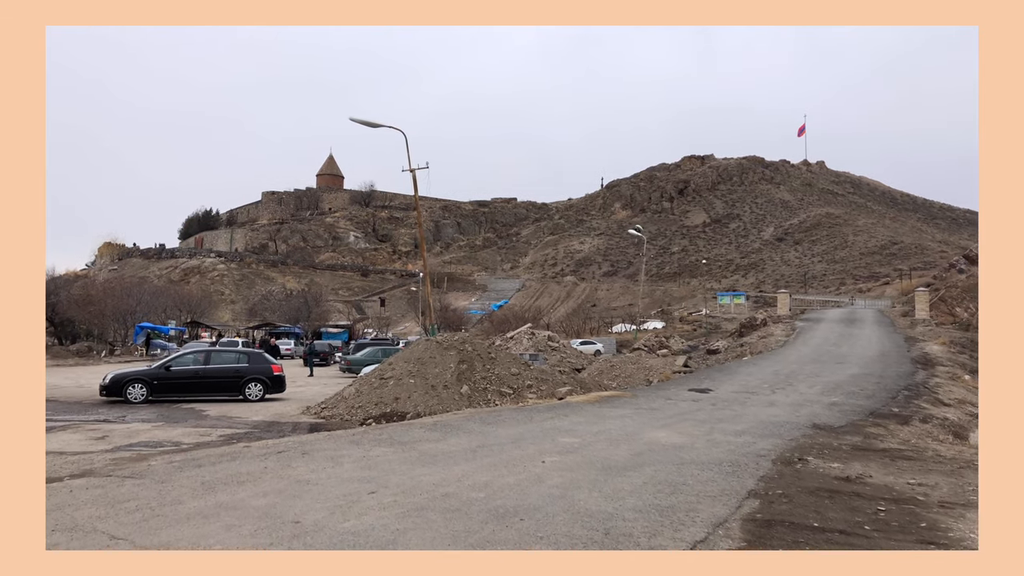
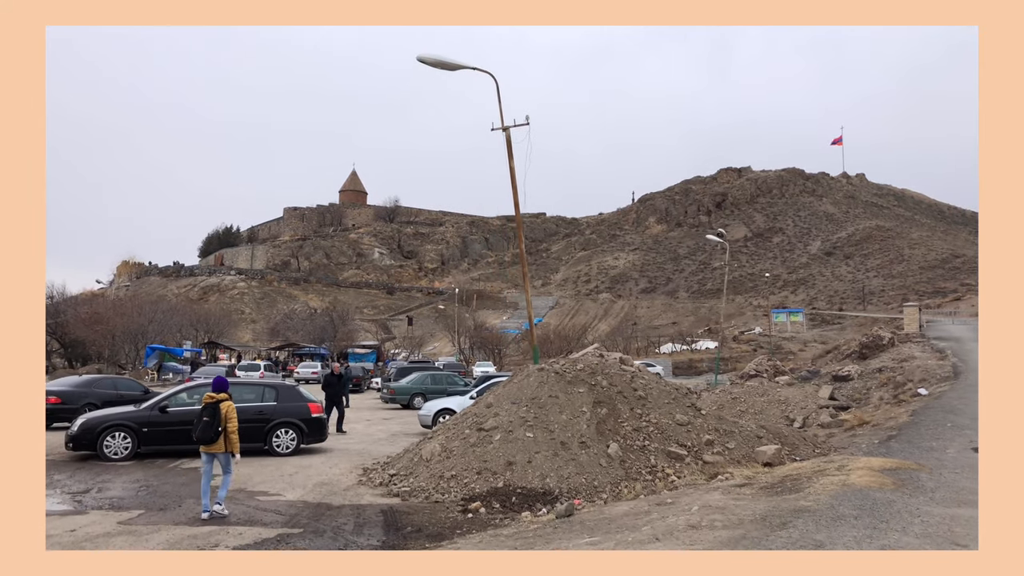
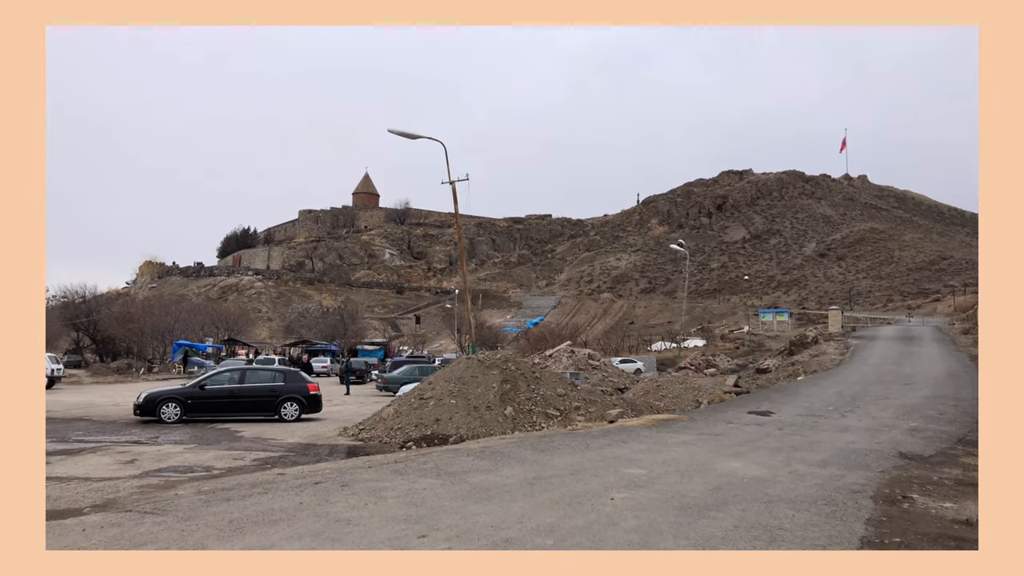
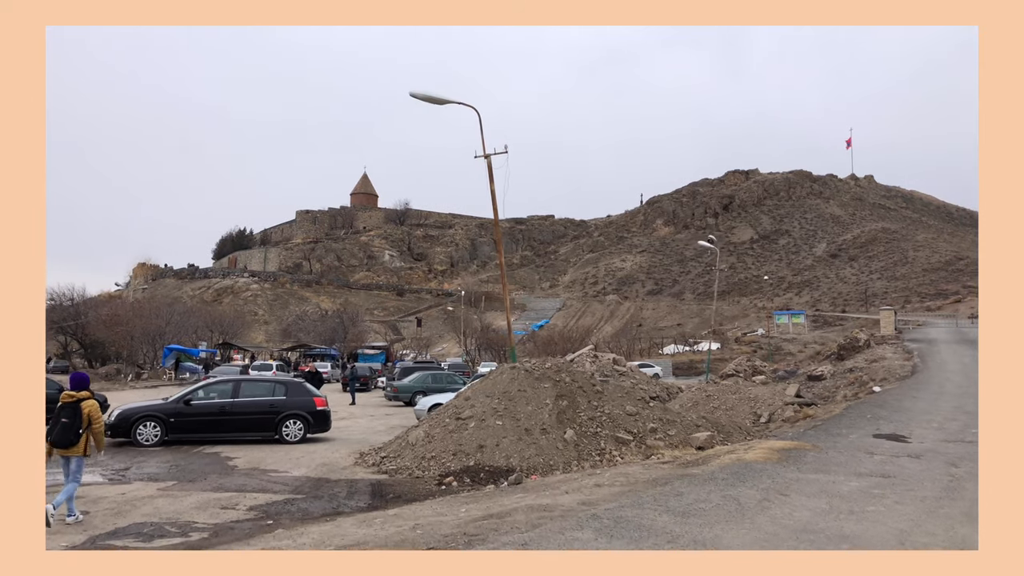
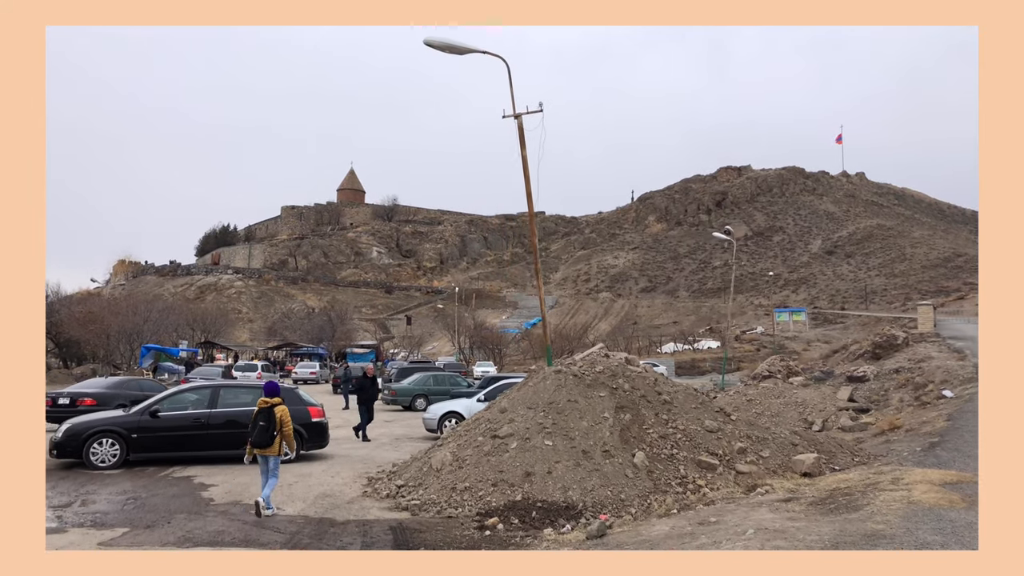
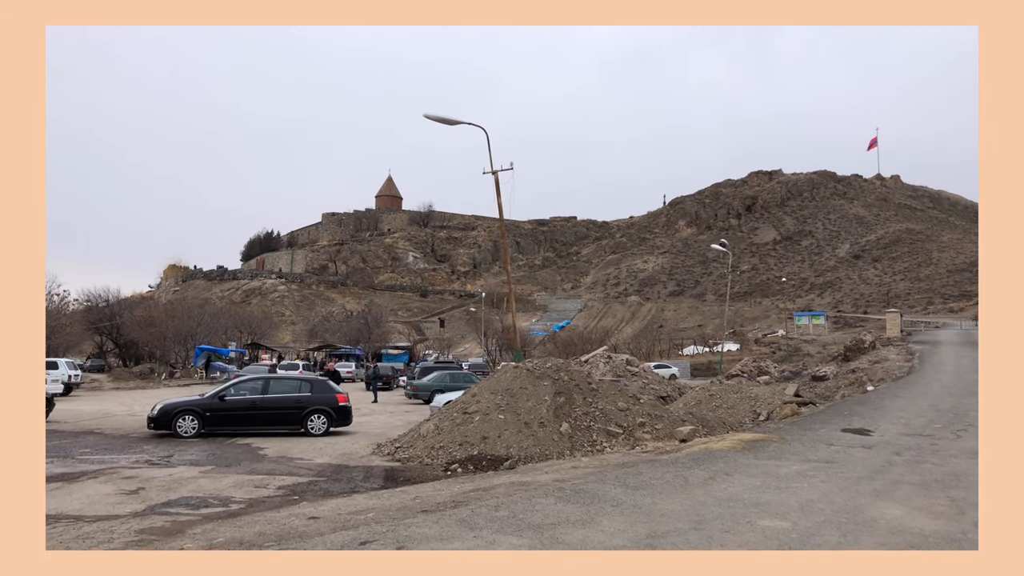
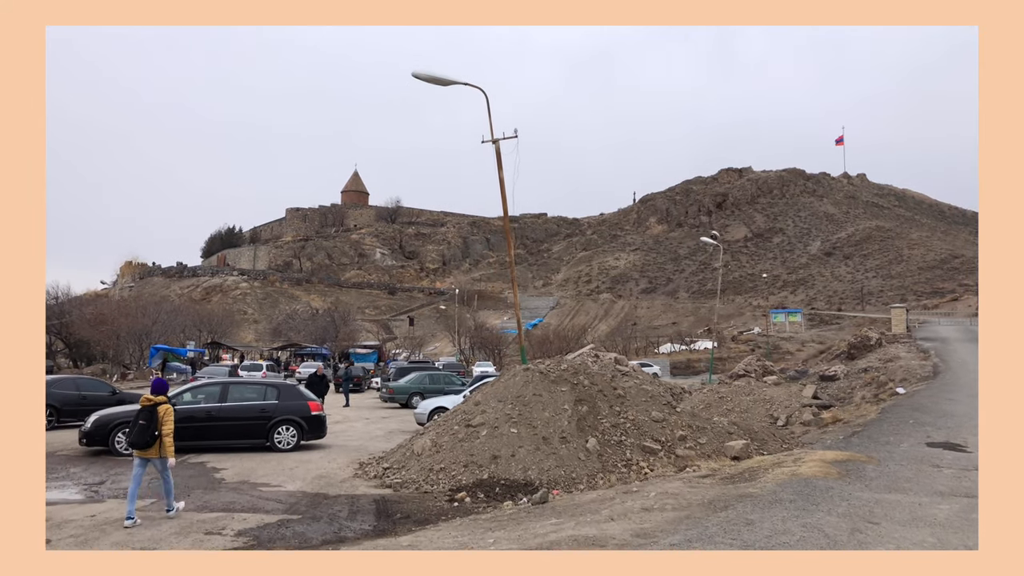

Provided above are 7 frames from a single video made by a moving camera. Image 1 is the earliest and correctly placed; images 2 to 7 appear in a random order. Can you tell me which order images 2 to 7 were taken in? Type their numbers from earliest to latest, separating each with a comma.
3, 6, 4, 7, 2, 5
